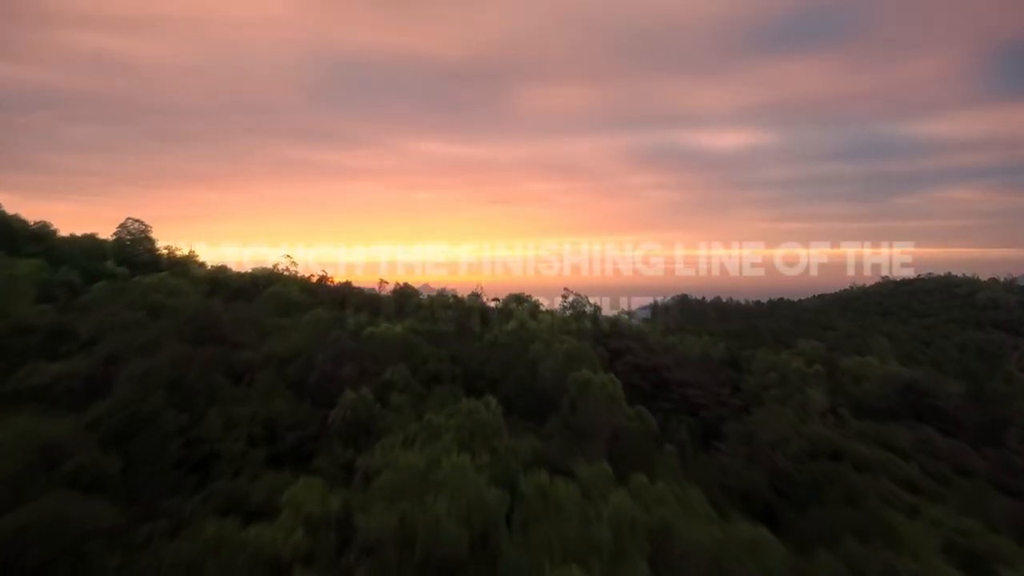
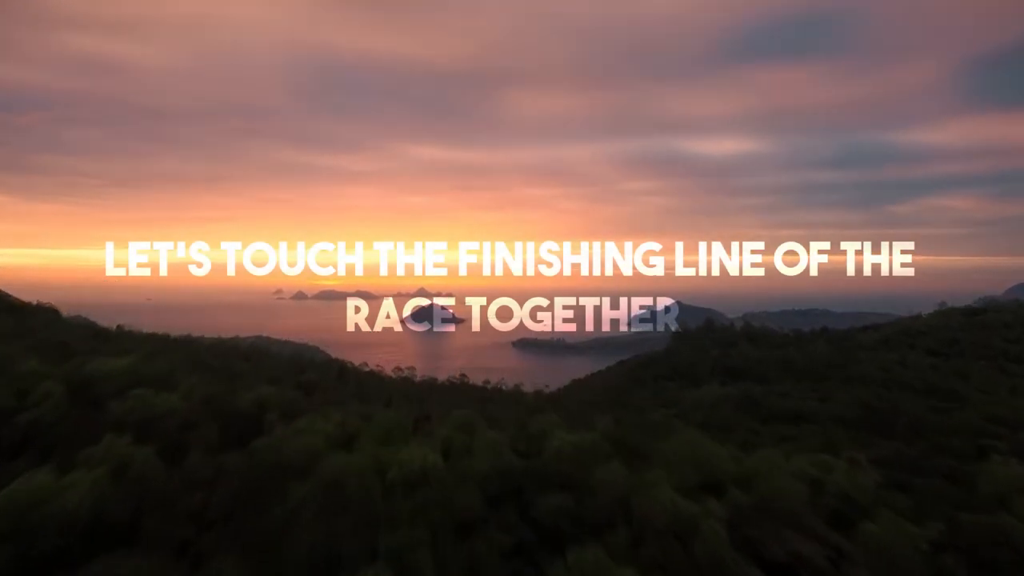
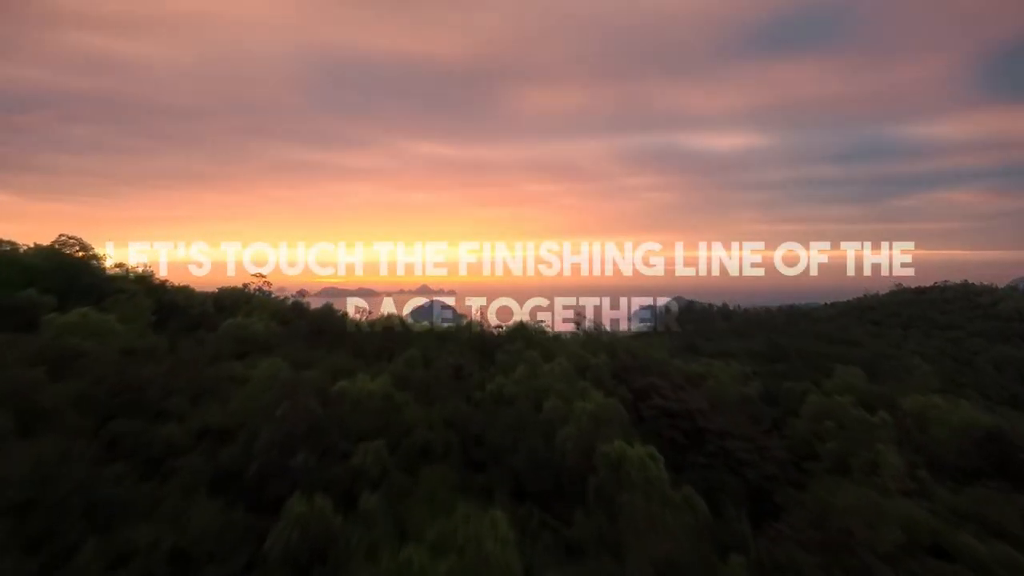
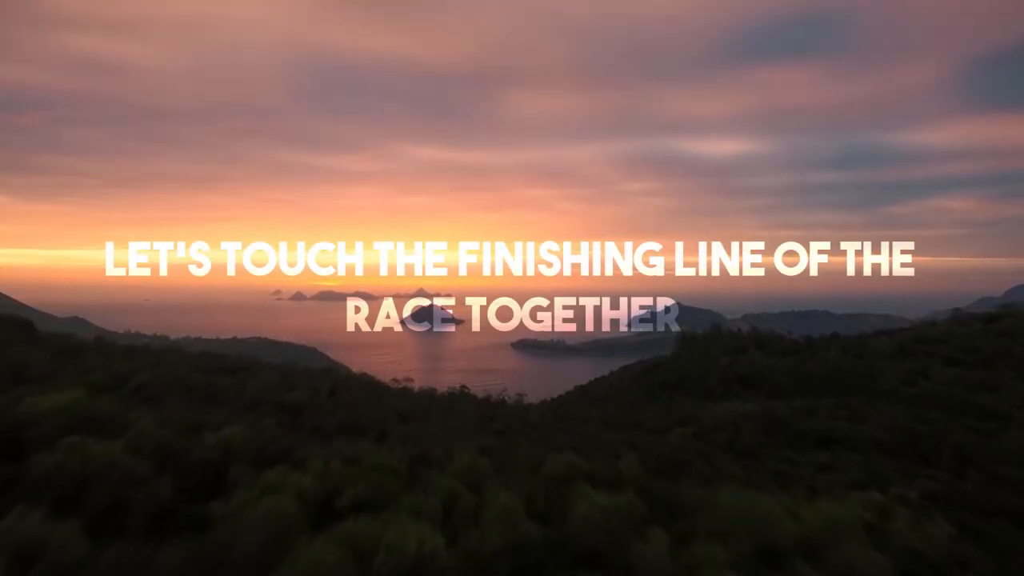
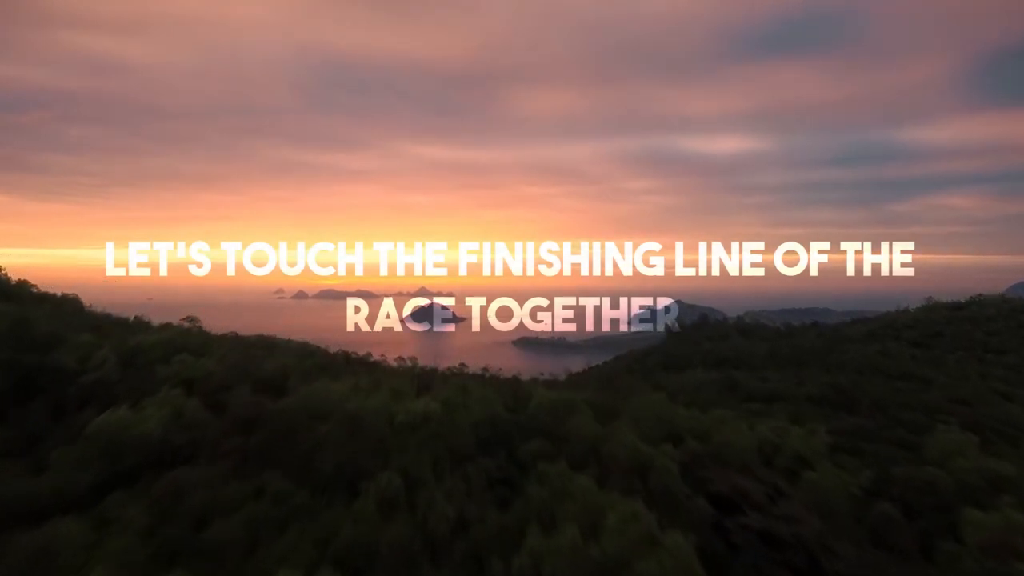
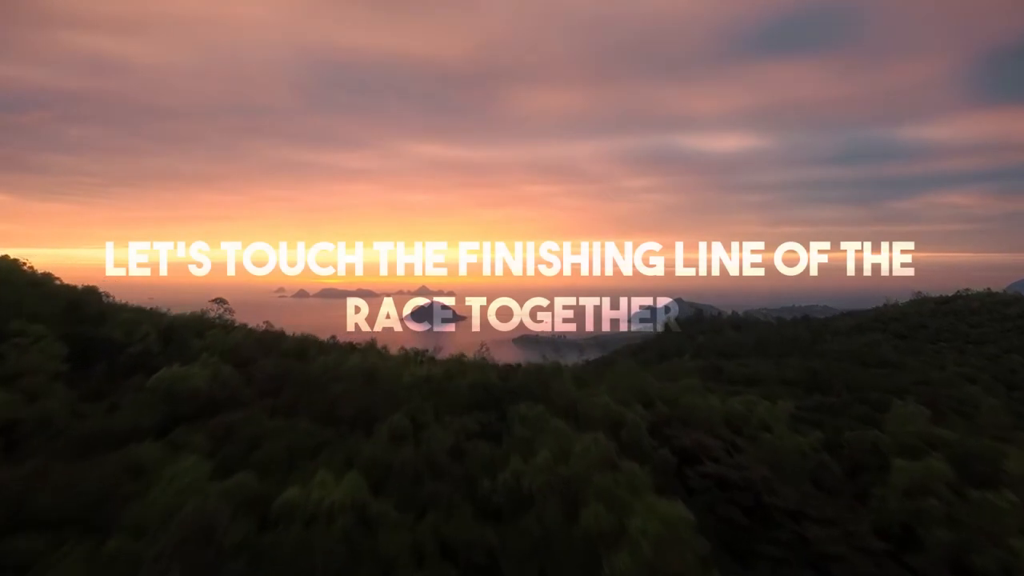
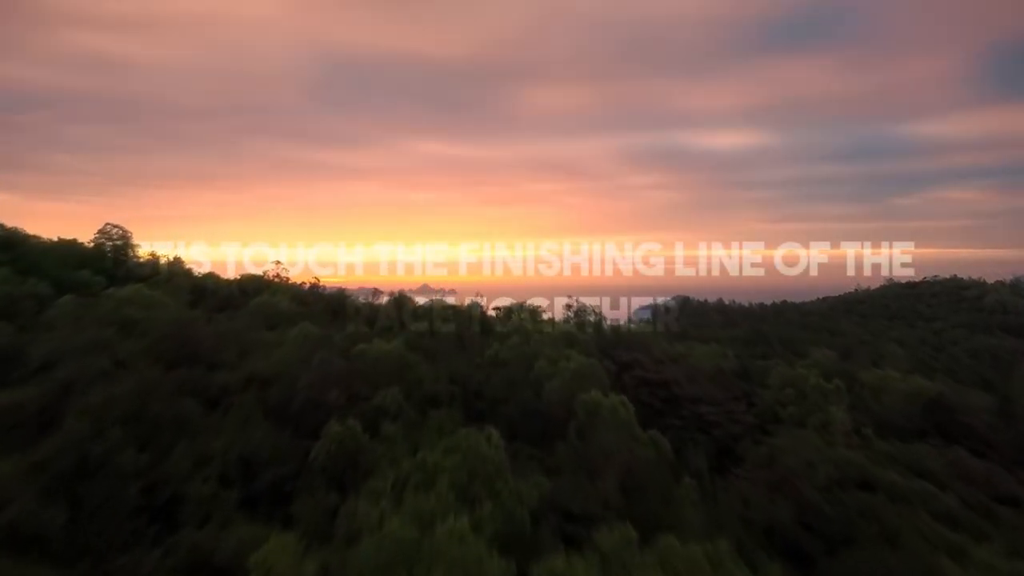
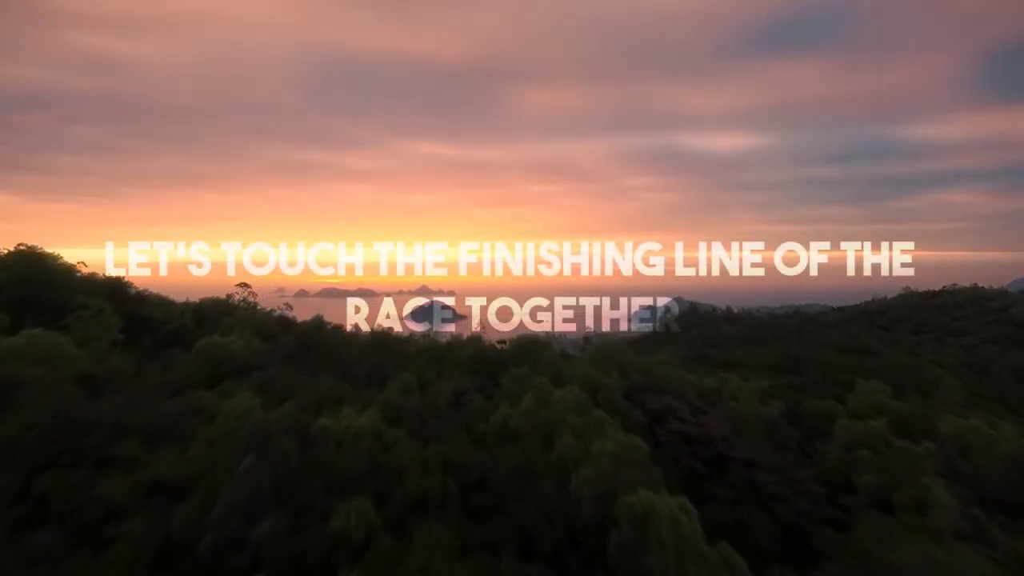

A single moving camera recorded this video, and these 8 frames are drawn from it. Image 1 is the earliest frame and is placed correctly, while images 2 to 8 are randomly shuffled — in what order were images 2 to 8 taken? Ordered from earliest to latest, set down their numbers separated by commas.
7, 3, 8, 6, 5, 2, 4
